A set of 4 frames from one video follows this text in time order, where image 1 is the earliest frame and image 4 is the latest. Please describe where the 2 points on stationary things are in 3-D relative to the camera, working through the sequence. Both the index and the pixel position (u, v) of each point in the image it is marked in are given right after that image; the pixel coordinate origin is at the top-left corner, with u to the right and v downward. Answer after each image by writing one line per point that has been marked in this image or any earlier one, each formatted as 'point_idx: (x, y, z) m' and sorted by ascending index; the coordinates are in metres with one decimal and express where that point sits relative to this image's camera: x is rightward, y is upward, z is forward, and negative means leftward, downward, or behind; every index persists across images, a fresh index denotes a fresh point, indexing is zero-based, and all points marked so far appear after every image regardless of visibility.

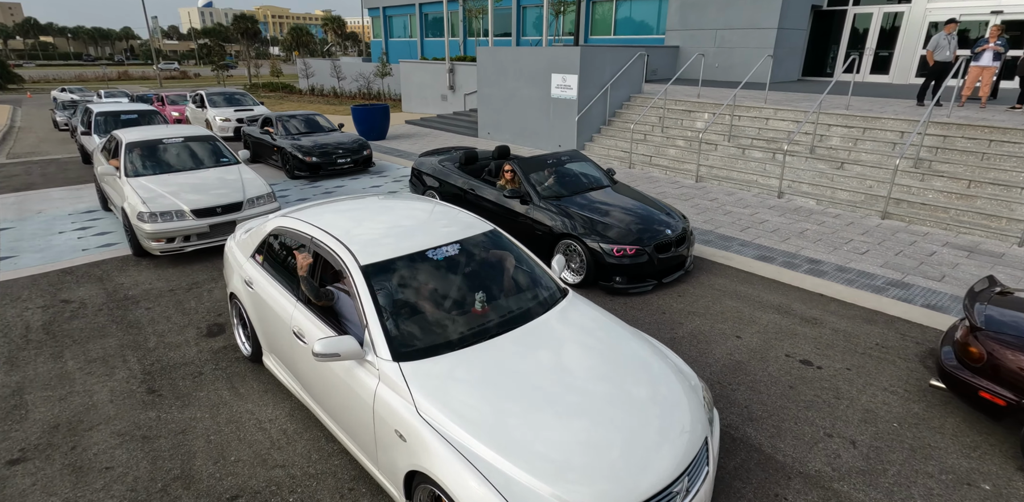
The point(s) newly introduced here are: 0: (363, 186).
0: (-3.2, +1.4, +11.0) m
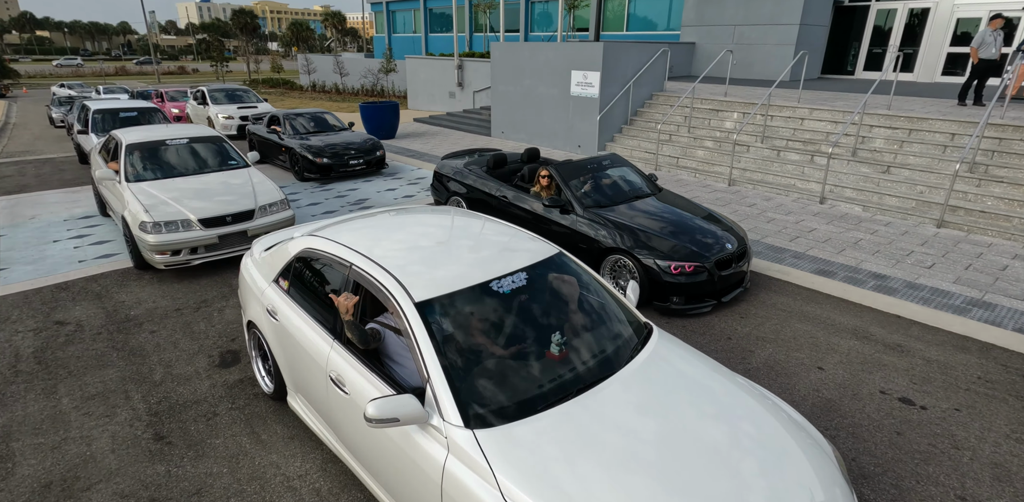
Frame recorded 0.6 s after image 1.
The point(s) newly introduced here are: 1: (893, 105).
0: (-2.7, +1.2, +10.4) m
1: (+8.0, +3.0, +10.8) m
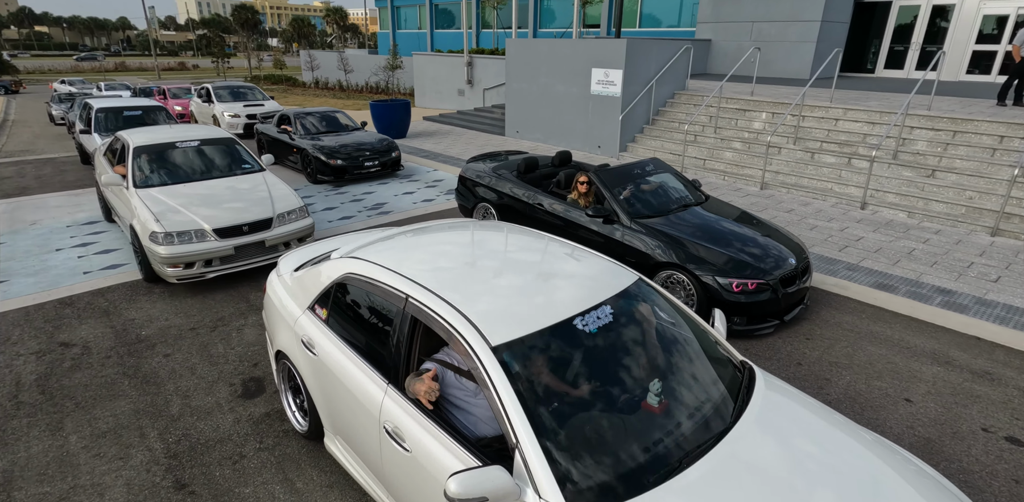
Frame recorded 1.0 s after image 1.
0: (-2.2, +1.1, +9.9) m
1: (+8.4, +2.9, +10.3) m
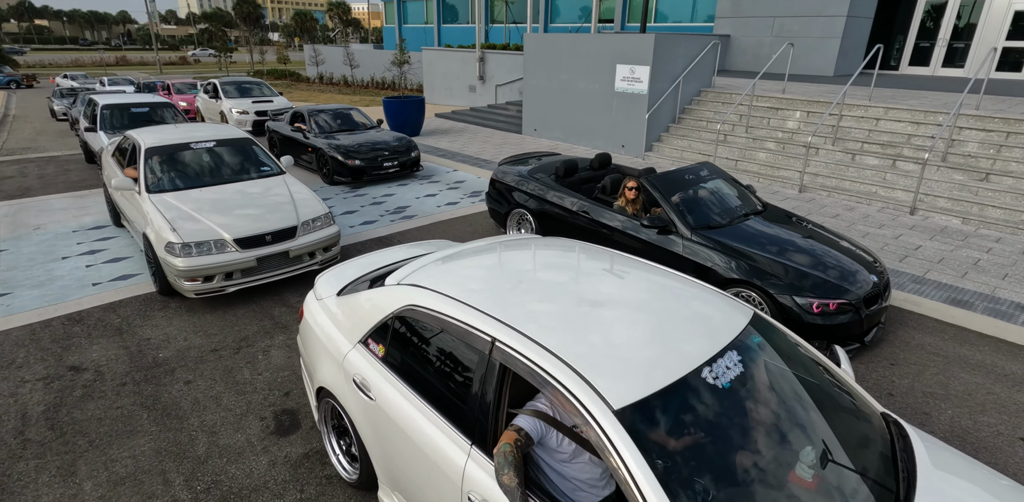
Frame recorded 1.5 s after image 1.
0: (-1.7, +1.0, +9.4) m
1: (+8.9, +2.8, +9.8) m
